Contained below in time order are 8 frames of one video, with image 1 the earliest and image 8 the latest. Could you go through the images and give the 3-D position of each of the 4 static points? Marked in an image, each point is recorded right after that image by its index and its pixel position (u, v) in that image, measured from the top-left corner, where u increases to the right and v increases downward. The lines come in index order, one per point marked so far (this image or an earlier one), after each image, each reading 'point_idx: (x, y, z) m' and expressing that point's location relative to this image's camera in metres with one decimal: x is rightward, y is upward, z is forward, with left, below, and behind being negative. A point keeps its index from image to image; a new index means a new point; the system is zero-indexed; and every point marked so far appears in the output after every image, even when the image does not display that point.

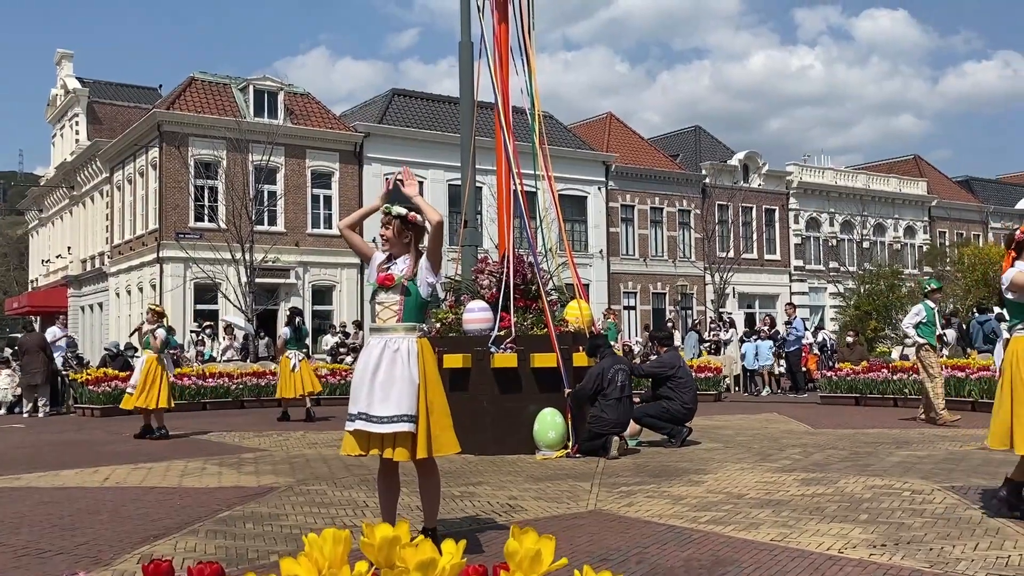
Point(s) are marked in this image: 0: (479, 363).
0: (-0.4, -0.9, +14.2) m
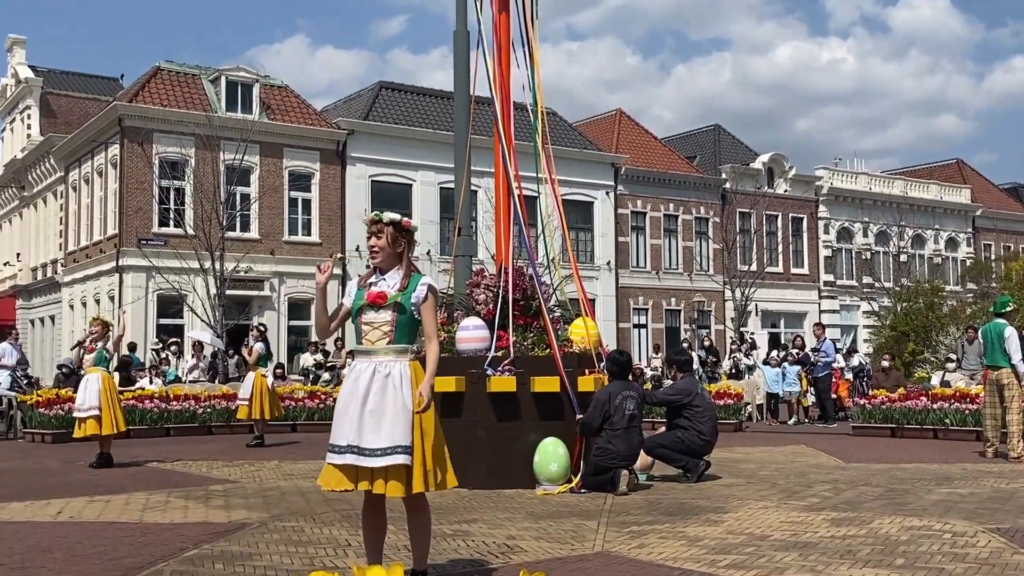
0: (-0.4, -1.1, +12.5) m
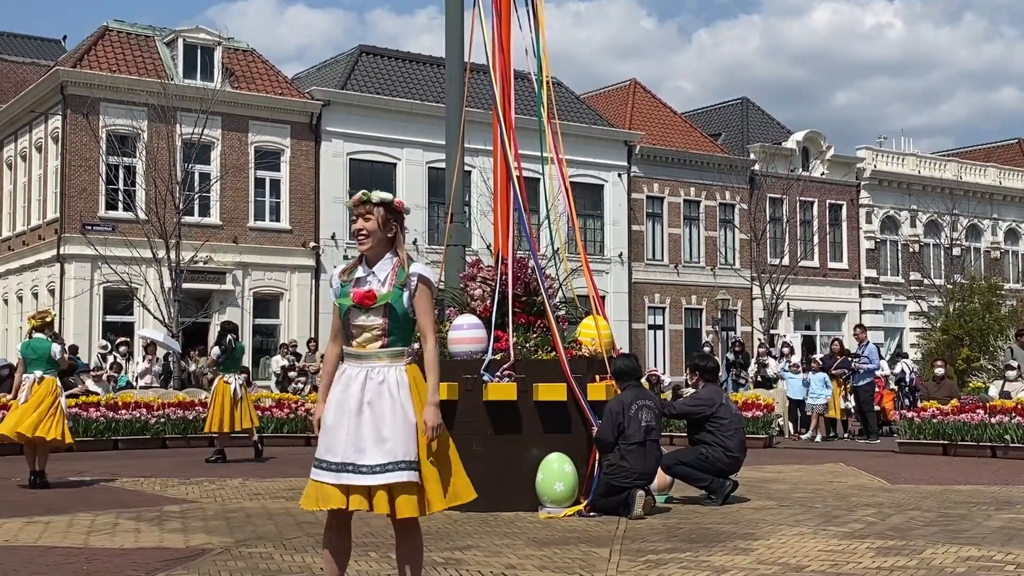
0: (-0.4, -1.0, +10.5) m
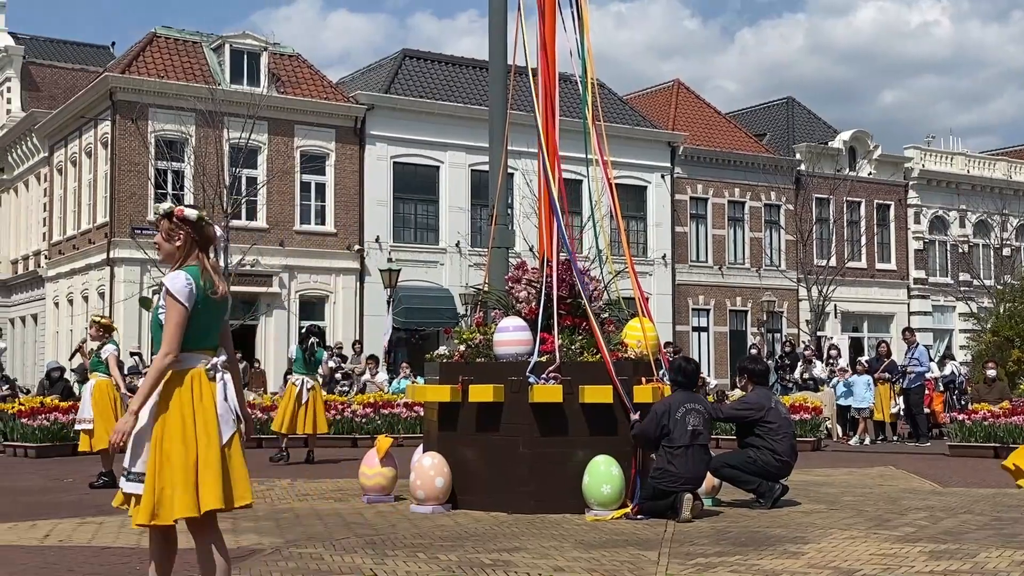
0: (0.0, -1.0, +10.5) m
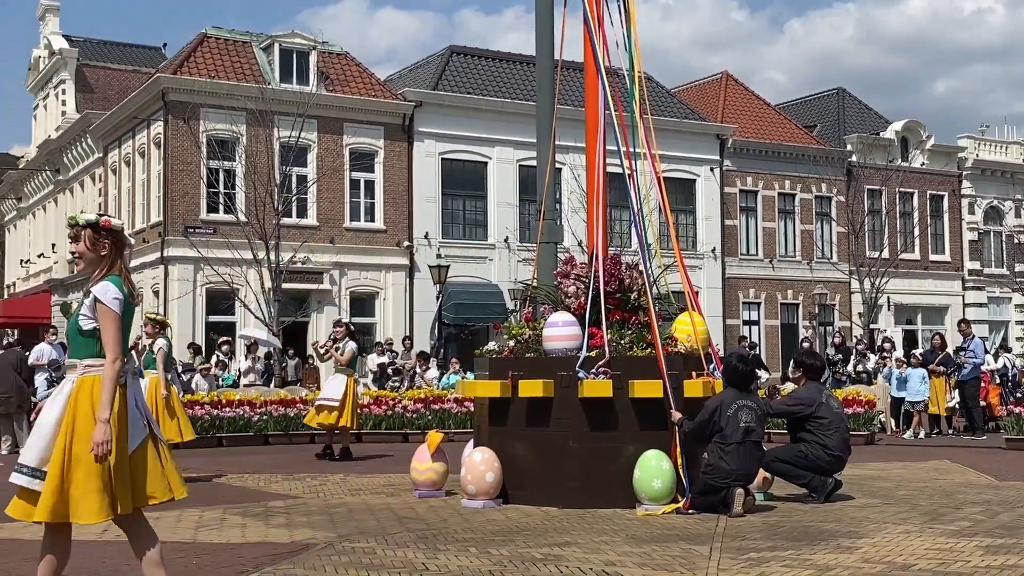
0: (+0.5, -1.0, +10.5) m
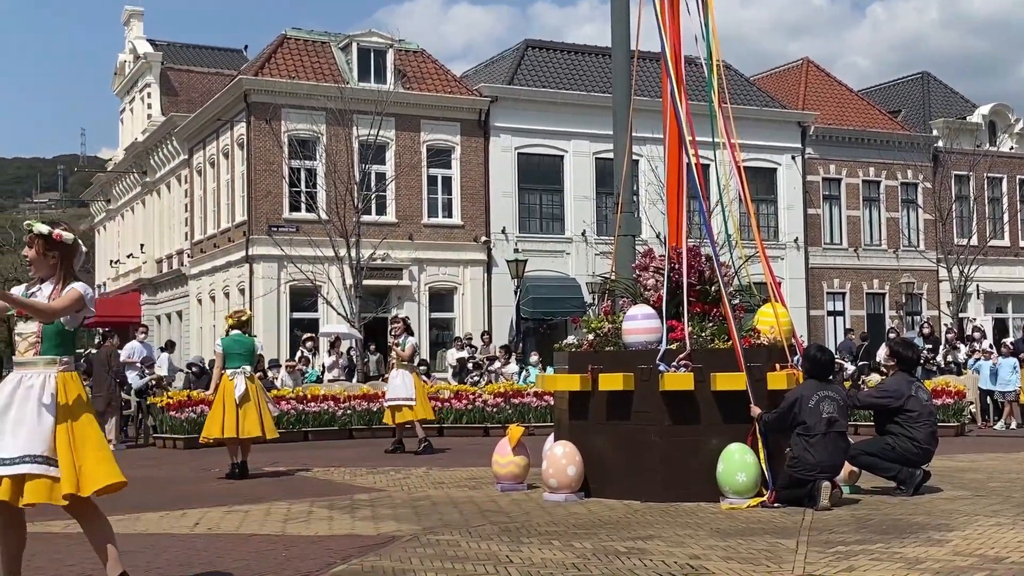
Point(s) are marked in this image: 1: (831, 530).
0: (+1.2, -0.9, +10.5) m
1: (+2.6, -2.0, +9.1) m
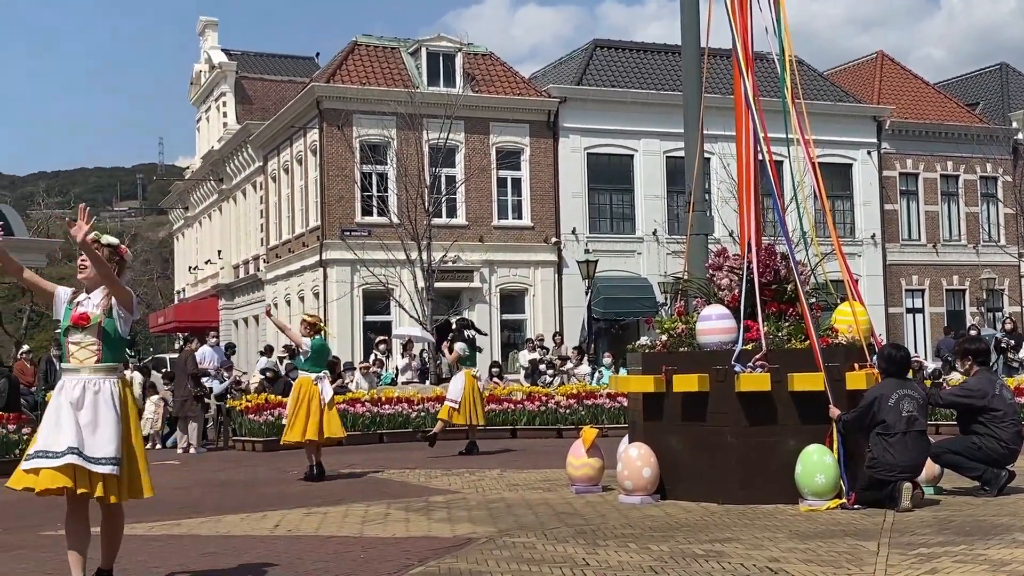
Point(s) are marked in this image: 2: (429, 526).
0: (+1.9, -0.9, +10.4) m
1: (+3.2, -2.0, +8.9) m
2: (-0.8, -2.2, +10.2) m
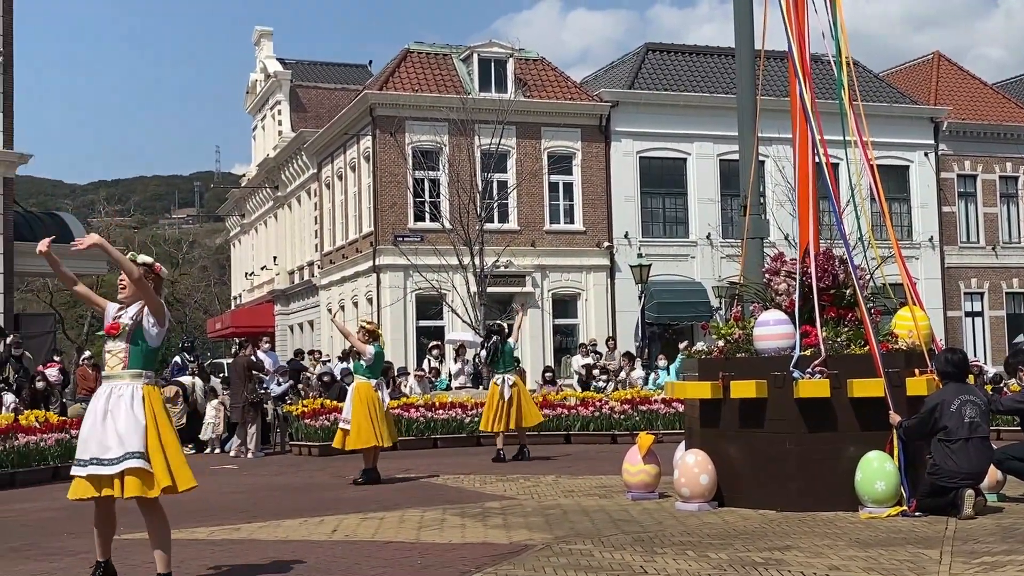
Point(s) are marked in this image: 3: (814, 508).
0: (+2.5, -1.0, +10.3) m
1: (+3.7, -2.0, +8.8) m
2: (-0.2, -2.2, +10.2) m
3: (+2.8, -2.0, +10.2) m
